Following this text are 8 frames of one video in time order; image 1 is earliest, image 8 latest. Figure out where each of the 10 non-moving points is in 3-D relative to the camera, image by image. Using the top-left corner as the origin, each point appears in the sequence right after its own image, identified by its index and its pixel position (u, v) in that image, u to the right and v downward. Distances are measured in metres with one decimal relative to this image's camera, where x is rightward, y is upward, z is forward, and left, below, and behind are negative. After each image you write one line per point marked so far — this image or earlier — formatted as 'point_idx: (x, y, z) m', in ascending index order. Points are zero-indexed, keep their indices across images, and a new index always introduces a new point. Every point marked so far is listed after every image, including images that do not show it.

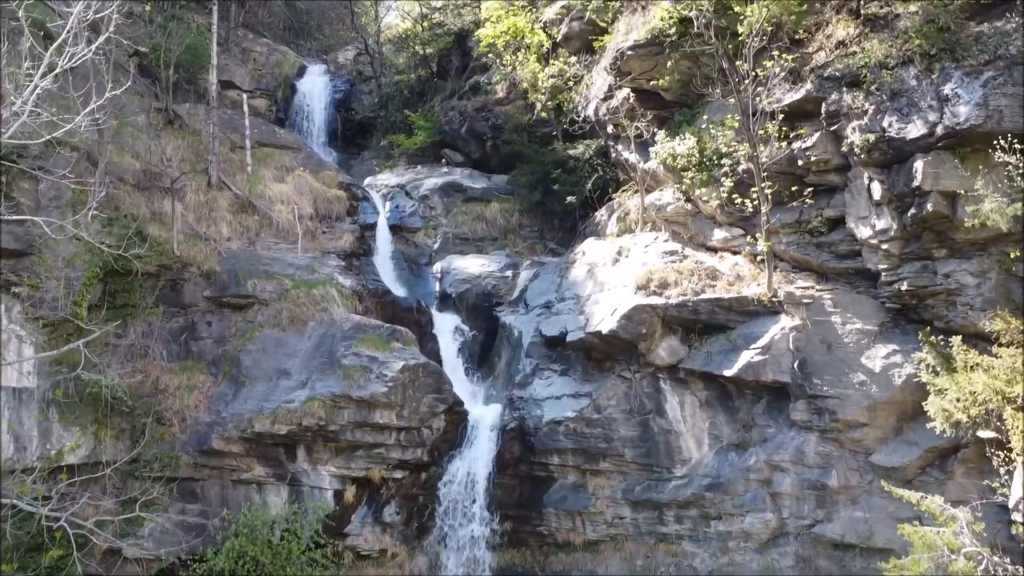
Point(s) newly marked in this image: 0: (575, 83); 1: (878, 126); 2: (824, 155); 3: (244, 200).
0: (+2.0, +6.7, +14.9) m
1: (+6.7, +2.9, +8.5) m
2: (+6.2, +2.6, +9.2) m
3: (-8.1, +2.7, +14.0) m
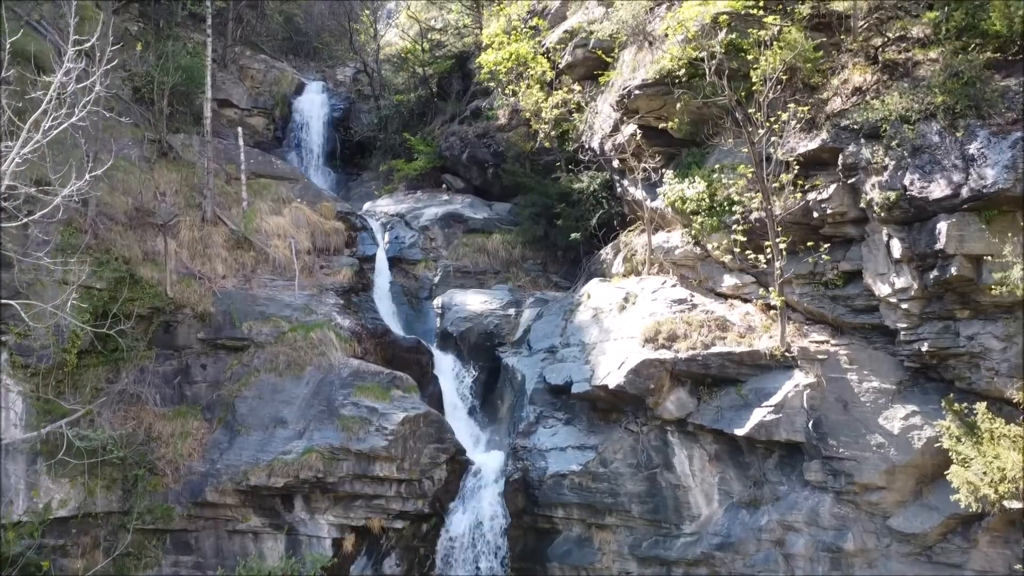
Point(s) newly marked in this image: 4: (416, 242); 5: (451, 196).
0: (+2.1, +5.6, +14.5) m
1: (+6.8, +1.8, +8.1) m
2: (+6.3, +1.5, +8.8) m
3: (-8.1, +1.6, +13.6) m
4: (-3.2, +1.5, +15.5) m
5: (-2.2, +3.4, +17.1) m
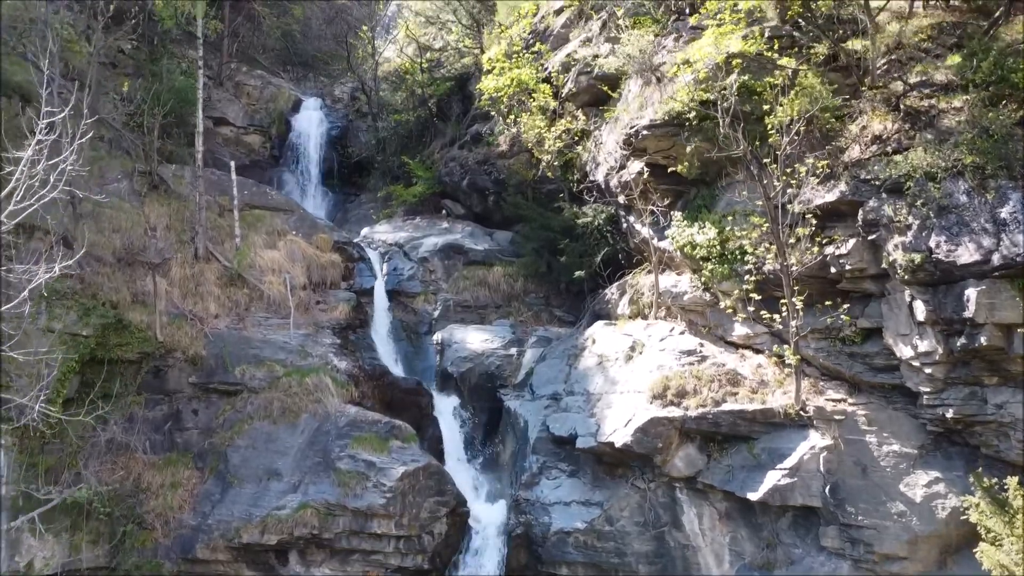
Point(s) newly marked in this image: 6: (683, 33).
0: (+2.1, +4.5, +14.1) m
1: (+6.8, +0.7, +7.7) m
2: (+6.3, +0.4, +8.4) m
3: (-8.0, +0.5, +13.2) m
4: (-3.2, +0.5, +15.1) m
5: (-2.2, +2.3, +16.6) m
6: (+4.3, +6.6, +11.8) m
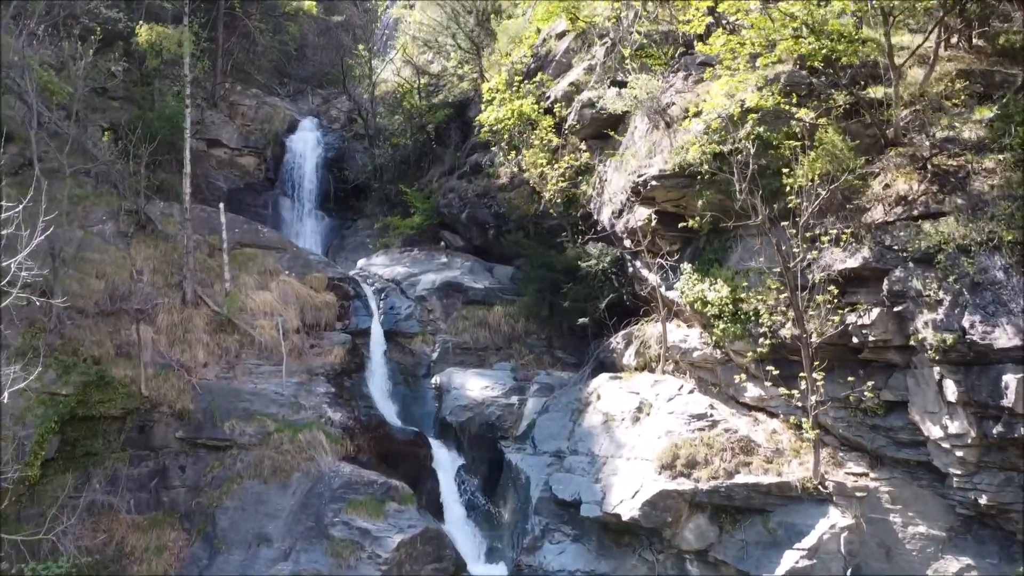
0: (+2.2, +3.3, +13.6) m
1: (+6.9, -0.5, +7.1) m
2: (+6.3, -0.8, +7.9) m
3: (-8.0, -0.8, +12.7) m
4: (-3.1, -0.8, +14.6) m
5: (-2.2, +1.0, +16.1) m
6: (+4.3, +5.3, +11.3) m
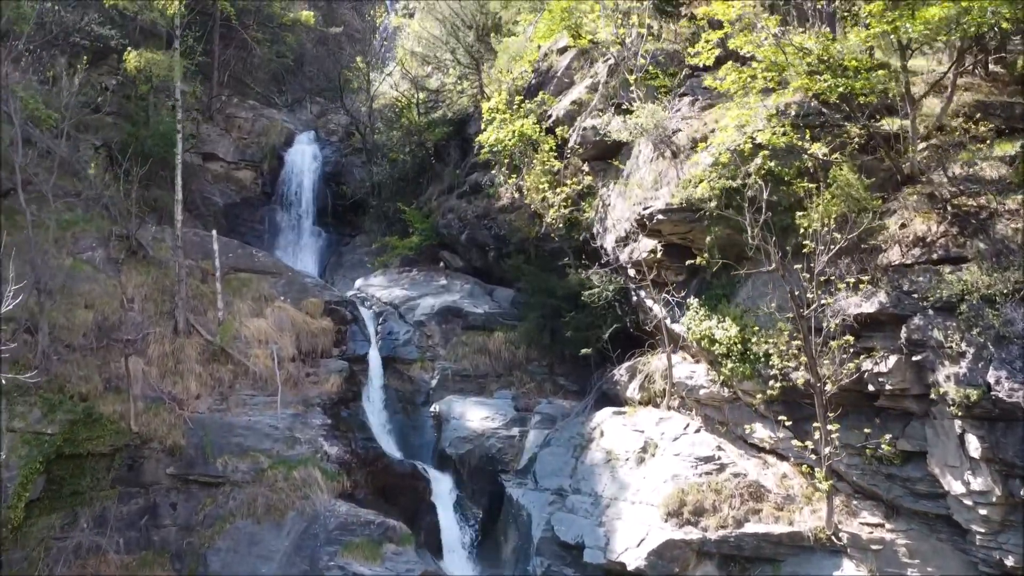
0: (+2.2, +2.5, +13.2) m
1: (+6.9, -1.3, +6.8) m
2: (+6.4, -1.6, +7.5) m
3: (-8.0, -1.5, +12.4) m
4: (-3.1, -1.5, +14.2) m
5: (-2.1, +0.3, +15.8) m
6: (+4.3, +4.6, +10.9) m
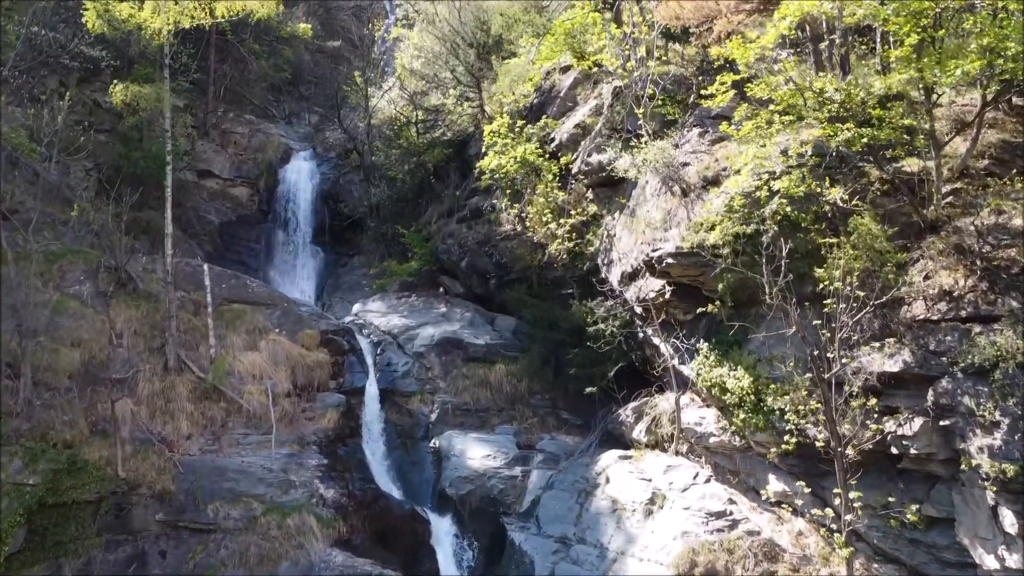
0: (+2.2, +1.6, +12.8) m
1: (+6.9, -2.2, +6.4) m
2: (+6.4, -2.5, +7.1) m
3: (-7.9, -2.4, +12.0) m
4: (-3.0, -2.4, +13.8) m
5: (-2.1, -0.6, +15.4) m
6: (+4.4, +3.7, +10.5) m
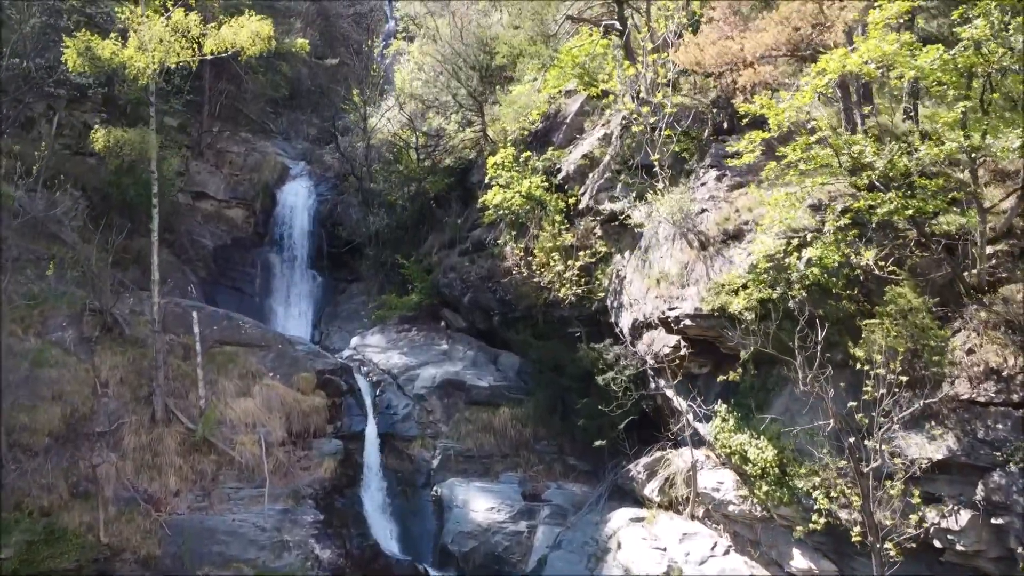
0: (+2.4, +0.5, +12.2) m
1: (+7.1, -3.4, +5.8) m
2: (+6.5, -3.6, +6.5) m
3: (-7.8, -3.6, +11.4) m
4: (-2.9, -3.6, +13.2) m
5: (-2.0, -1.7, +14.8) m
6: (+4.5, +2.5, +9.9) m
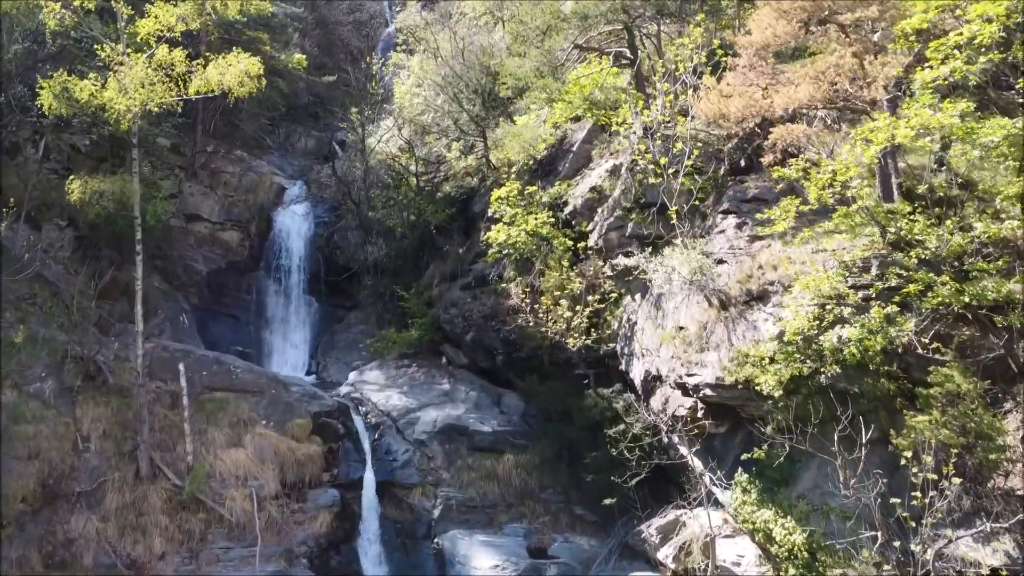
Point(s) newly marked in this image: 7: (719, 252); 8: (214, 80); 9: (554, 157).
0: (+2.5, -0.6, +11.6) m
1: (+7.2, -4.5, +5.2) m
2: (+6.7, -4.8, +5.9) m
3: (-7.7, -4.7, +10.8) m
4: (-2.8, -4.7, +12.6) m
5: (-1.8, -2.9, +14.2) m
6: (+4.6, +1.4, +9.3) m
7: (+4.0, +0.7, +8.9) m
8: (-6.2, +4.3, +9.7) m
9: (+1.3, +3.6, +13.6) m
